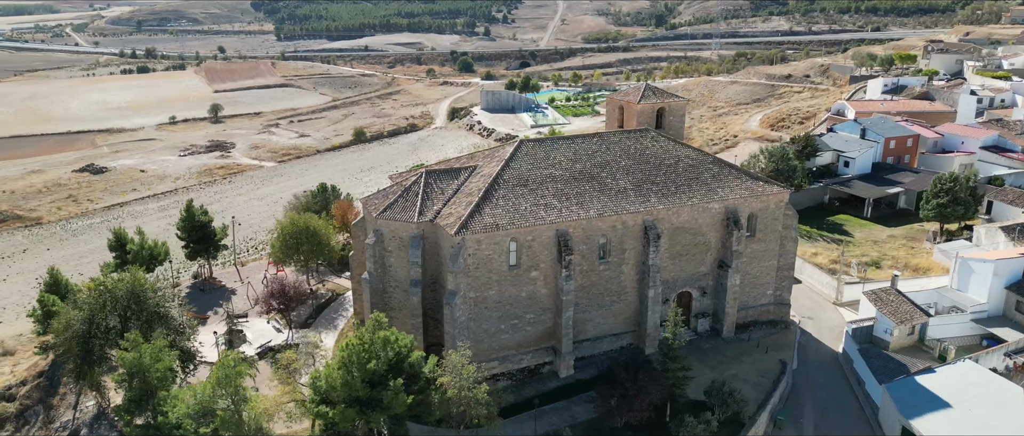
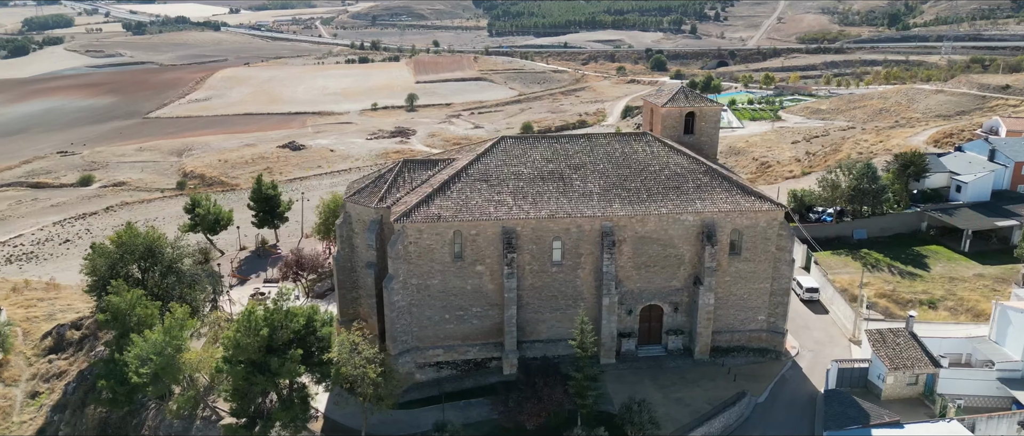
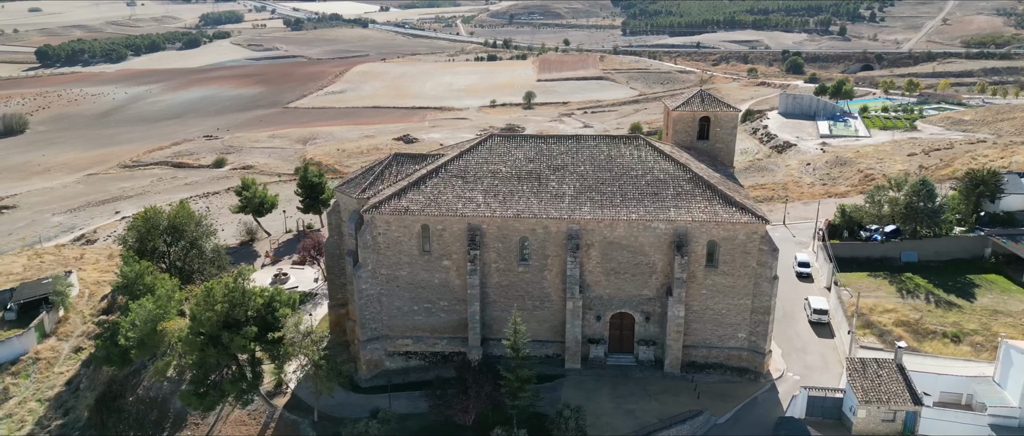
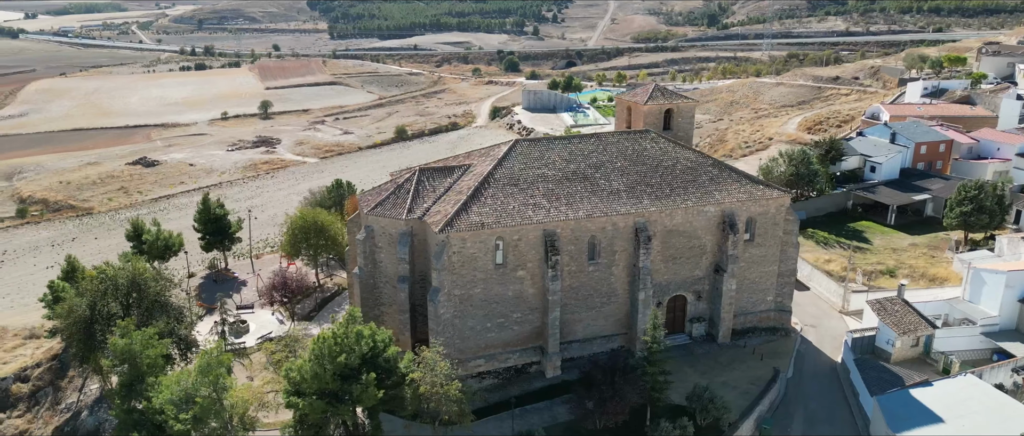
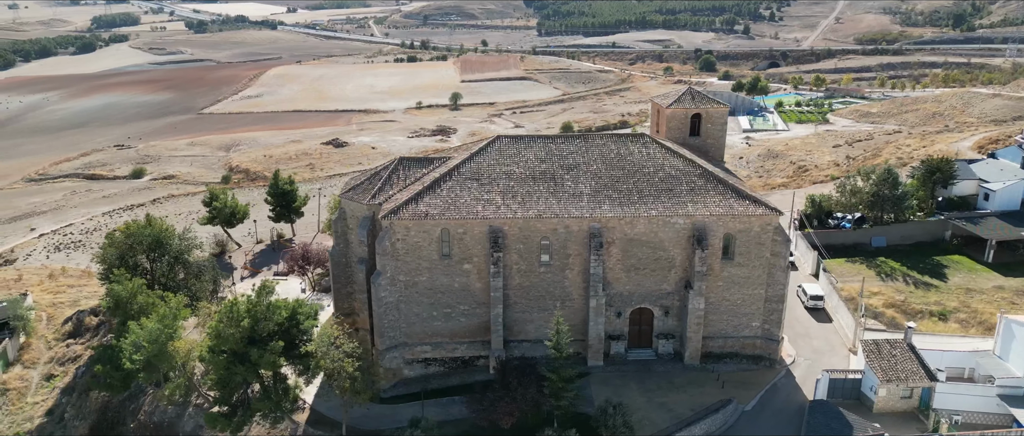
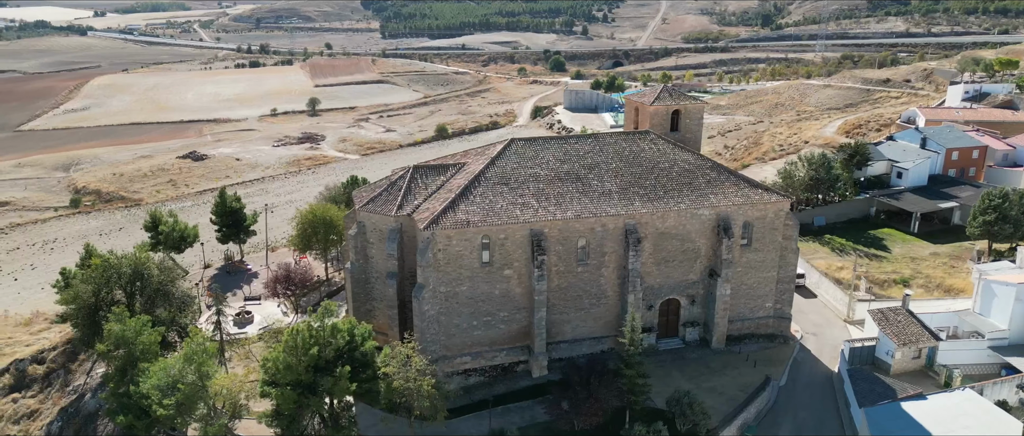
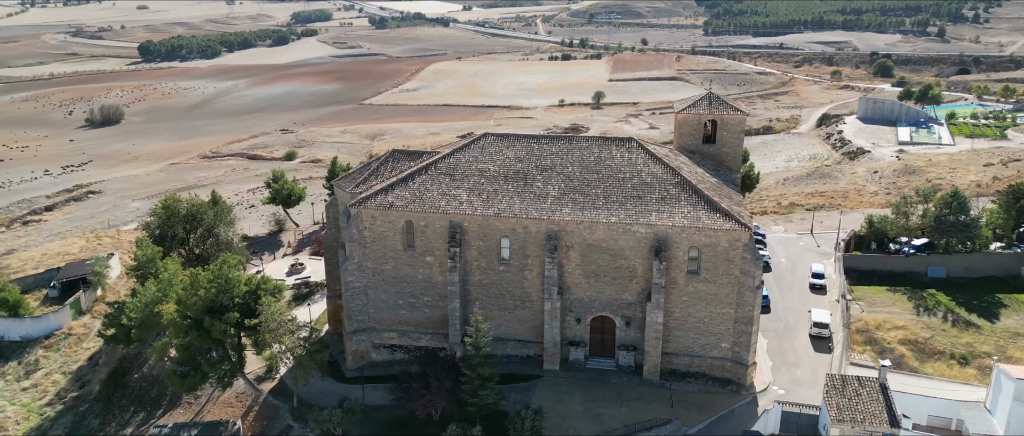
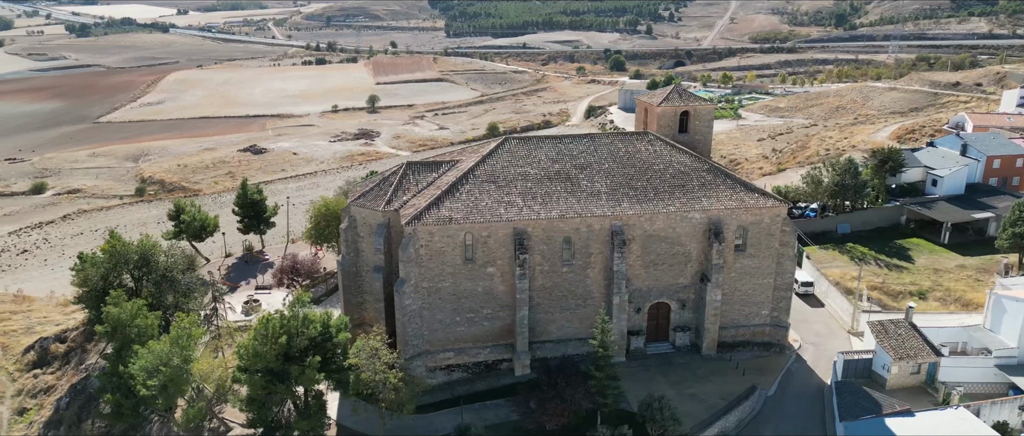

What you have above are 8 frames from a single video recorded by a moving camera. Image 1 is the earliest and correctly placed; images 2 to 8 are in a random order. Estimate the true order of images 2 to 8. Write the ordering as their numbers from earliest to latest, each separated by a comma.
4, 6, 8, 2, 5, 3, 7
